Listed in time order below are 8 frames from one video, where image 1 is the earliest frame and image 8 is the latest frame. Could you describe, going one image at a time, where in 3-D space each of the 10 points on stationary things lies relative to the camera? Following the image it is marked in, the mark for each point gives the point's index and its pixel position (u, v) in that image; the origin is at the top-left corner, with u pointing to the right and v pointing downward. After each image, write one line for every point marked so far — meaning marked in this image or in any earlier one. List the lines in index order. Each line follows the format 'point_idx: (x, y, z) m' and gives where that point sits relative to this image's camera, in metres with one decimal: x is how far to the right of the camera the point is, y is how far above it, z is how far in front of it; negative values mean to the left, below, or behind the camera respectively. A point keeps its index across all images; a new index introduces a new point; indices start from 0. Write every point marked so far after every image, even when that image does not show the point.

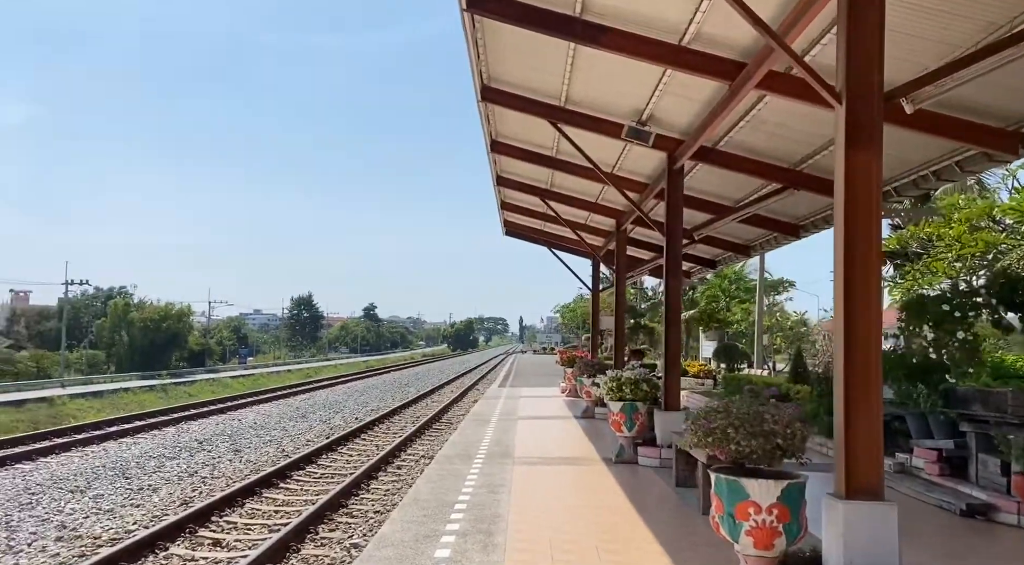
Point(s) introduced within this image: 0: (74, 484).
0: (-5.8, -2.7, +10.3) m
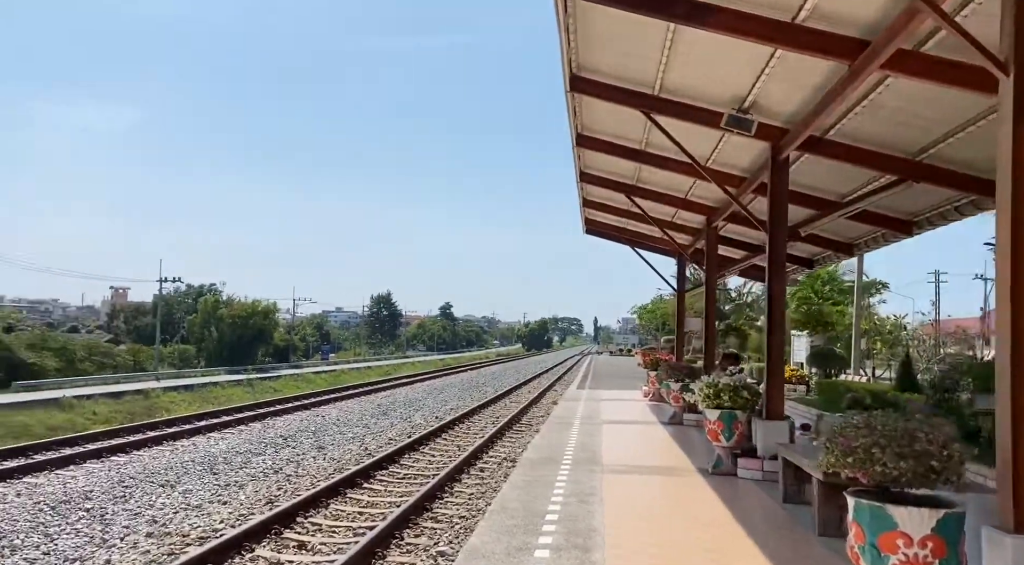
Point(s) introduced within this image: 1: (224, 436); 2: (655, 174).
0: (-4.7, -2.6, +10.4) m
1: (-5.2, -2.8, +14.2) m
2: (+2.5, +1.9, +13.5) m
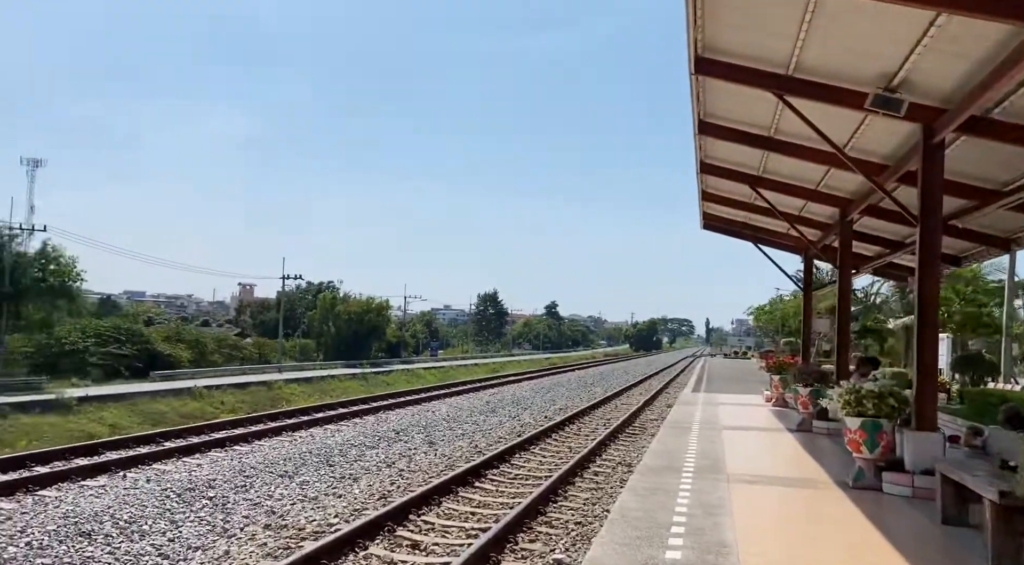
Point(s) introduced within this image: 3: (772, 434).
0: (-3.1, -2.5, +10.6) m
1: (-3.2, -2.7, +14.4) m
2: (+4.4, +1.9, +12.6) m
3: (+4.5, -2.6, +13.5) m
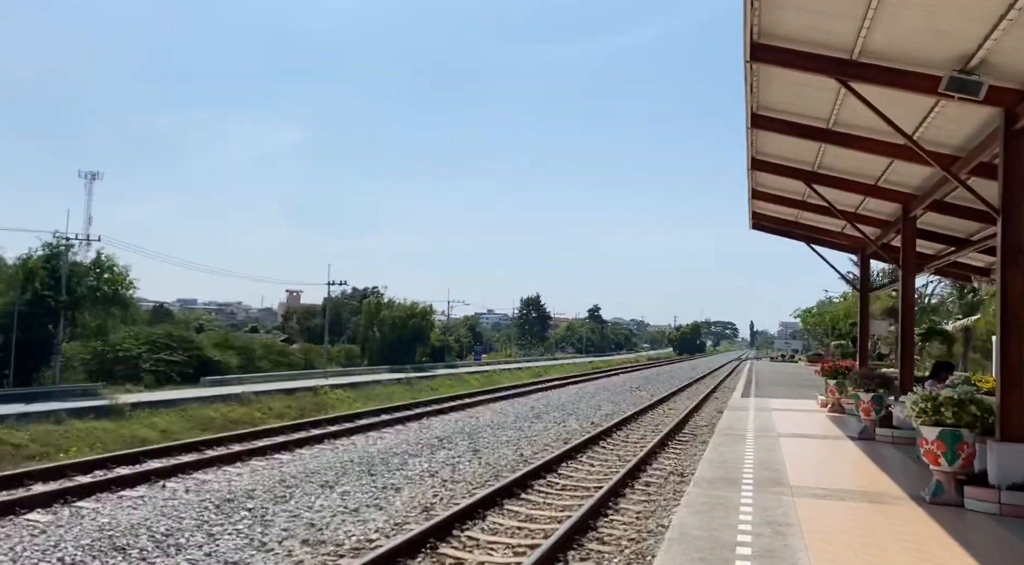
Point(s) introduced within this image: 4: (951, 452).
0: (-2.5, -2.6, +10.3) m
1: (-2.3, -2.8, +14.1) m
2: (+5.0, +1.9, +12.0) m
3: (+5.3, -2.6, +12.8) m
4: (+4.1, -1.6, +7.3) m
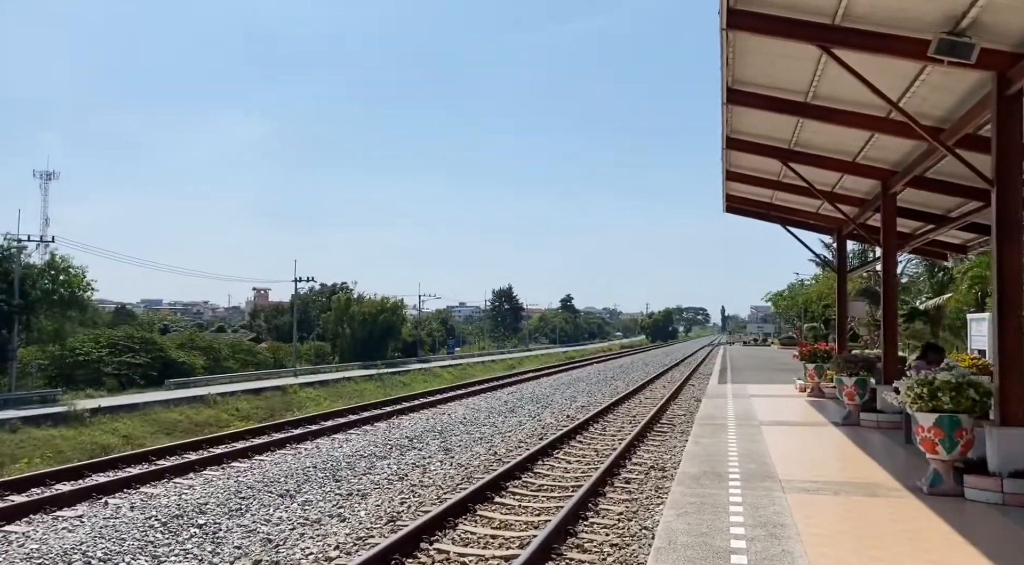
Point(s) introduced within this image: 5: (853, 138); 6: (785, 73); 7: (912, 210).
0: (-2.8, -2.5, +9.7) m
1: (-2.8, -2.7, +13.4) m
2: (+4.5, +2.2, +11.5) m
3: (+4.9, -2.3, +12.4) m
4: (+3.9, -1.4, +6.9) m
5: (+5.0, +2.1, +11.4) m
6: (+3.4, +2.6, +9.6) m
7: (+7.3, +1.3, +14.2) m
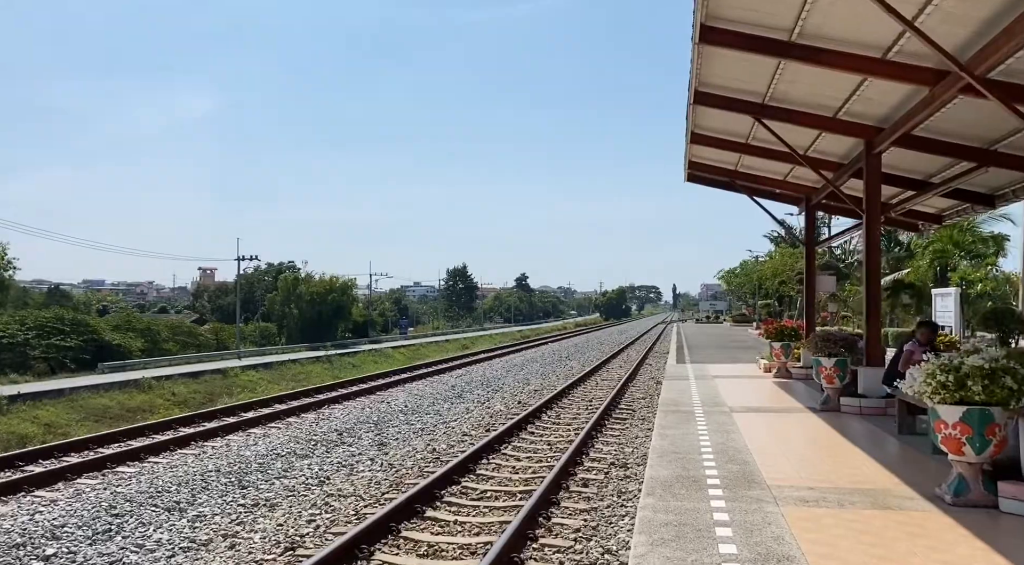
0: (-3.5, -2.2, +8.0) m
1: (-3.7, -2.3, +11.8) m
2: (+3.7, +2.6, +10.2) m
3: (+4.0, -1.9, +11.2) m
4: (+3.4, -1.1, +5.6) m
5: (+4.2, +2.5, +10.1) m
6: (+2.7, +2.9, +8.2) m
7: (+6.3, +1.8, +13.0) m
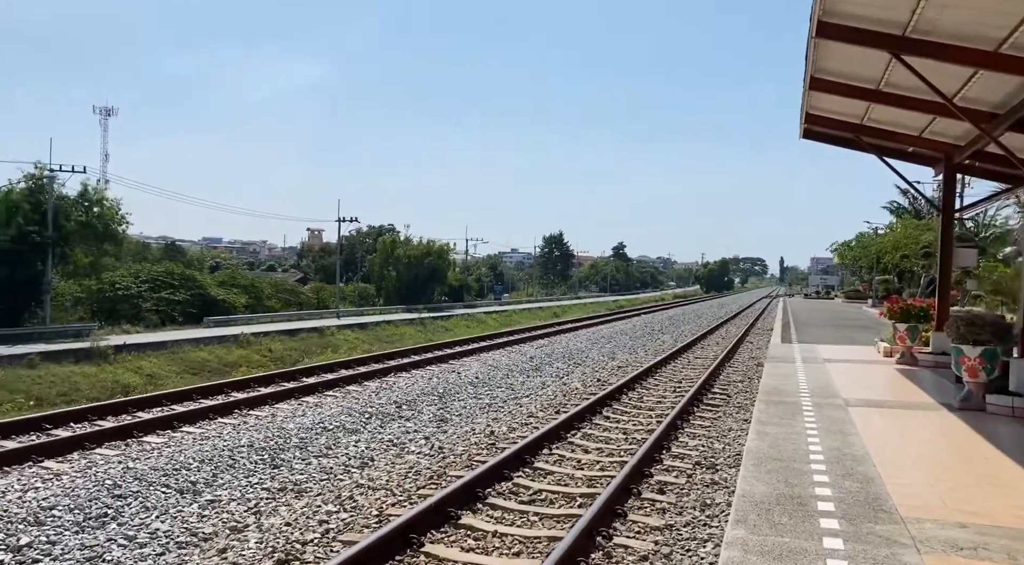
0: (-2.9, -1.8, +7.1) m
1: (-2.7, -1.7, +10.9) m
2: (+4.6, +2.9, +8.2) m
3: (+4.9, -1.6, +9.4) m
4: (+3.6, -1.0, +3.9) m
5: (+5.1, +2.8, +8.0) m
6: (+3.4, +3.1, +6.3) m
7: (+7.5, +2.1, +10.7) m
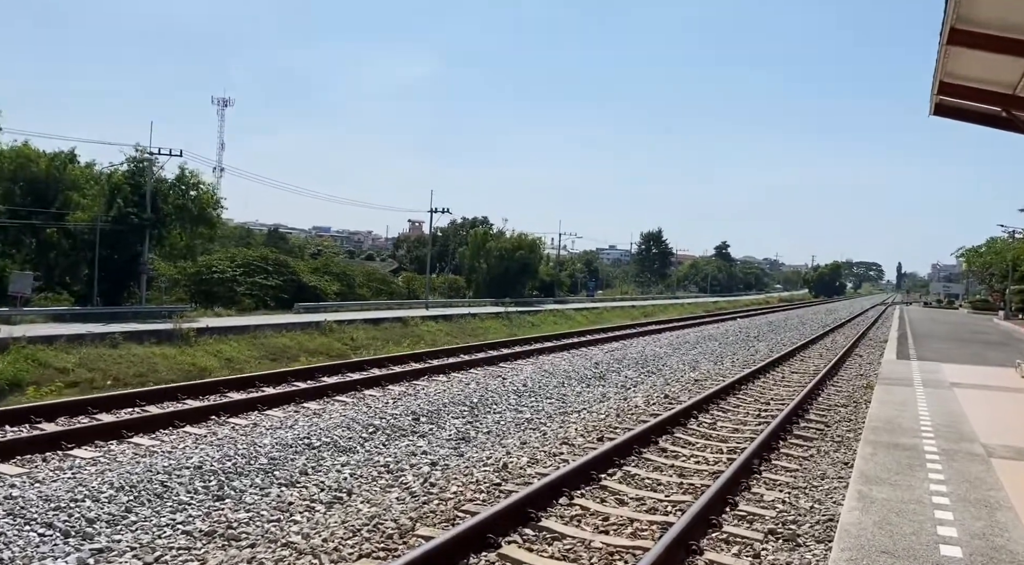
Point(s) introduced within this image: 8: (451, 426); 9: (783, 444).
0: (-3.0, -1.6, +5.6) m
1: (-2.2, -1.5, +9.2) m
2: (+4.8, +2.8, +5.6) m
3: (+5.1, -1.7, +6.8) m
4: (+3.1, -1.1, +1.5) m
5: (+5.2, +2.7, +5.3) m
6: (+3.3, +3.1, +3.9) m
7: (+8.0, +1.9, +7.7) m
8: (-0.8, -1.7, +9.3) m
9: (+3.0, -1.8, +8.7) m
